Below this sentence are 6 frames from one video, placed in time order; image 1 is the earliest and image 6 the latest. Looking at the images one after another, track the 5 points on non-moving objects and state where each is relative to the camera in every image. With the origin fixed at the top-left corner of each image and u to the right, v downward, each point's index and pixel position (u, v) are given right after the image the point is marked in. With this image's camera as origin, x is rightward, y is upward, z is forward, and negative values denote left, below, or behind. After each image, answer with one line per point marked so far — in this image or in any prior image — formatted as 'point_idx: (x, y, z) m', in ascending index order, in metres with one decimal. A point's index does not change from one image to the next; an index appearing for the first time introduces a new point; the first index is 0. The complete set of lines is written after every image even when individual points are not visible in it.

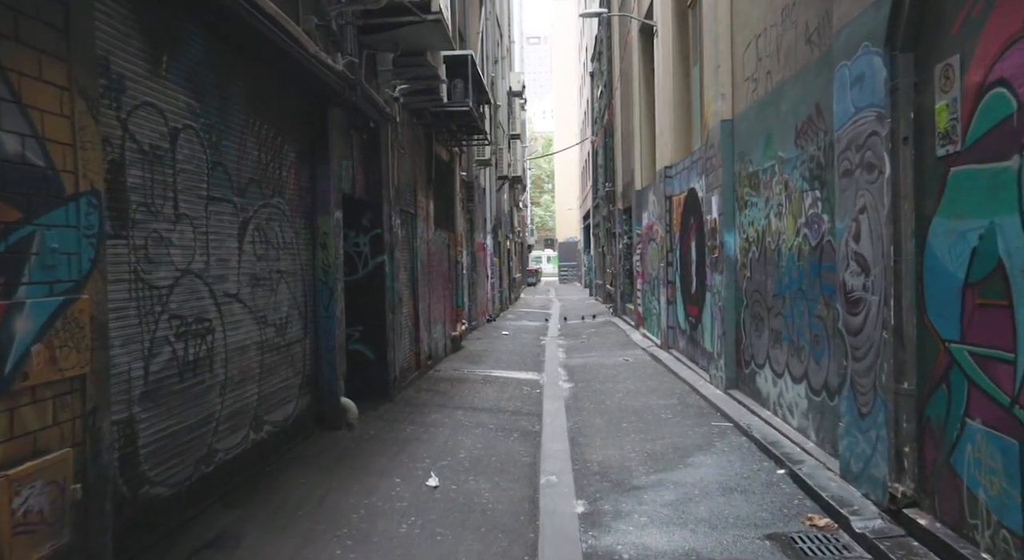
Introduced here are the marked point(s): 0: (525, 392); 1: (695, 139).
0: (+0.2, -1.6, +11.9) m
1: (+2.9, +2.2, +13.4) m
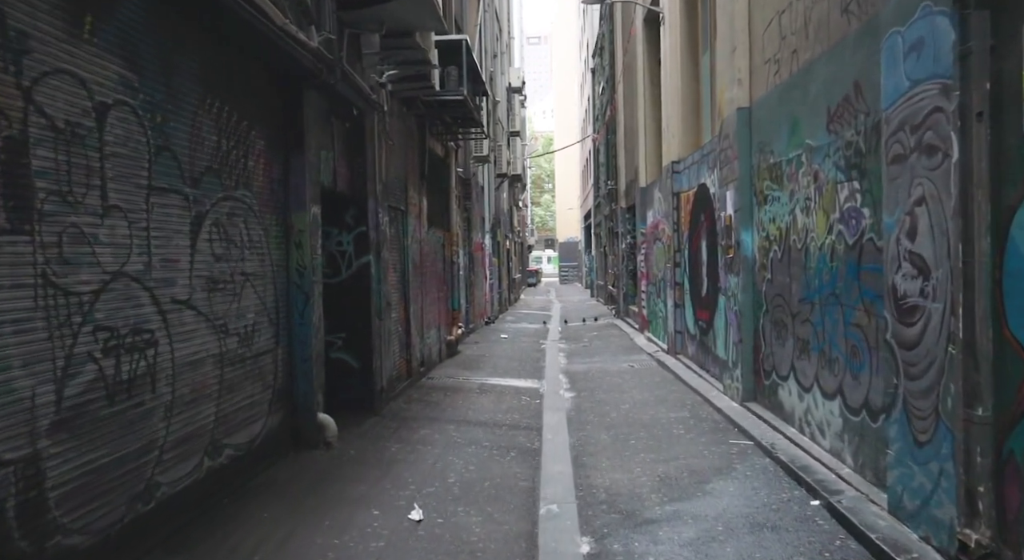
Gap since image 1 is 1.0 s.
0: (+0.2, -1.6, +11.0) m
1: (+2.9, +2.2, +12.6) m
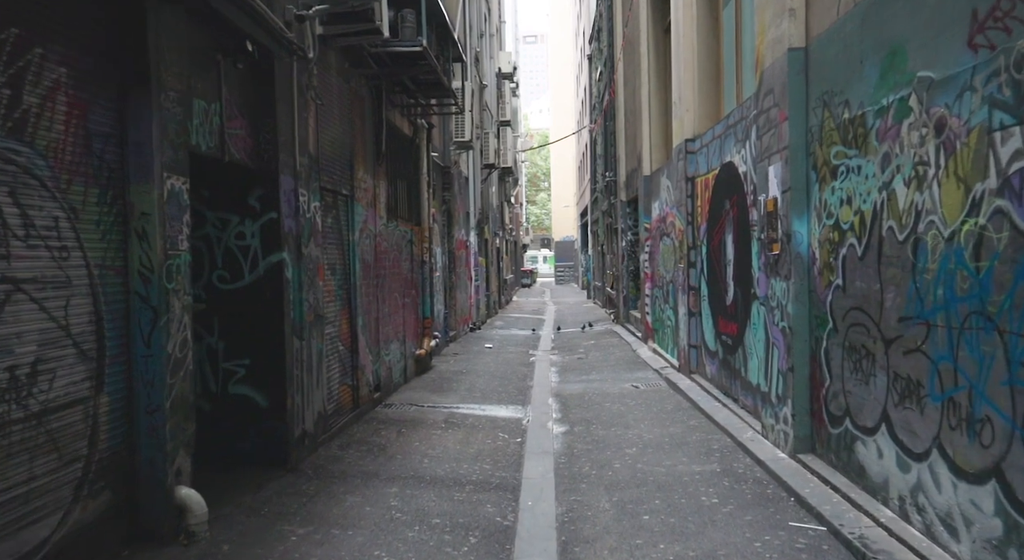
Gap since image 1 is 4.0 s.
0: (-0.1, -1.7, +8.6) m
1: (+2.6, +2.2, +10.1) m
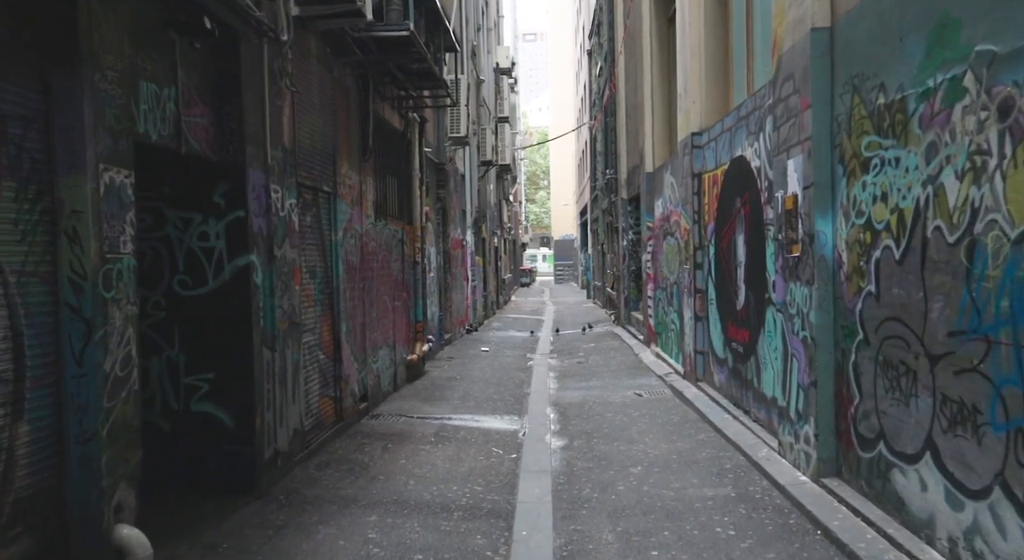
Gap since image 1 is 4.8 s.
0: (-0.2, -1.7, +7.9) m
1: (+2.6, +2.1, +9.5) m
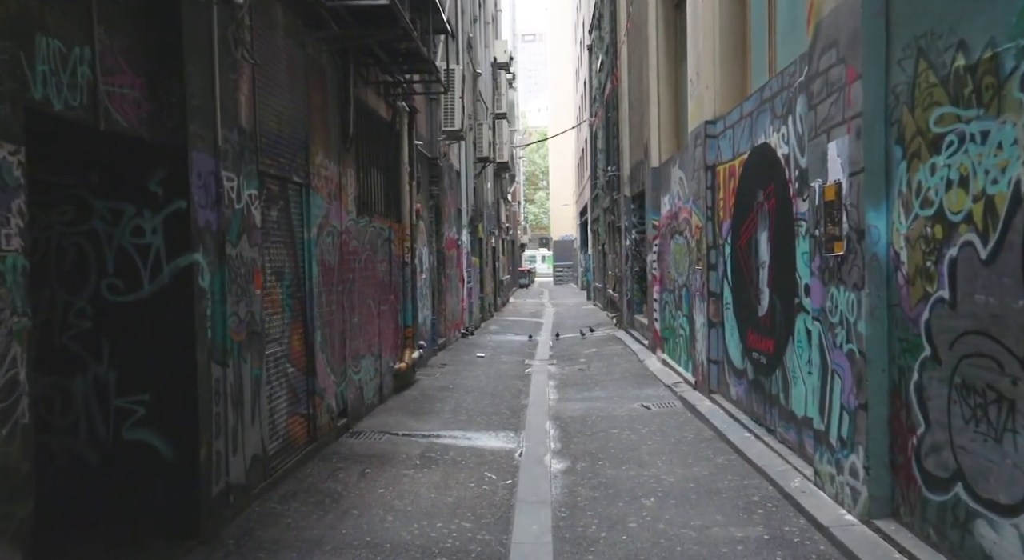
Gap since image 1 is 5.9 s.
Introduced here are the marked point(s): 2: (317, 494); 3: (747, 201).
0: (-0.2, -1.7, +7.0) m
1: (+2.5, +2.1, +8.5) m
2: (-1.5, -1.6, +6.4) m
3: (+2.3, +0.8, +8.4) m
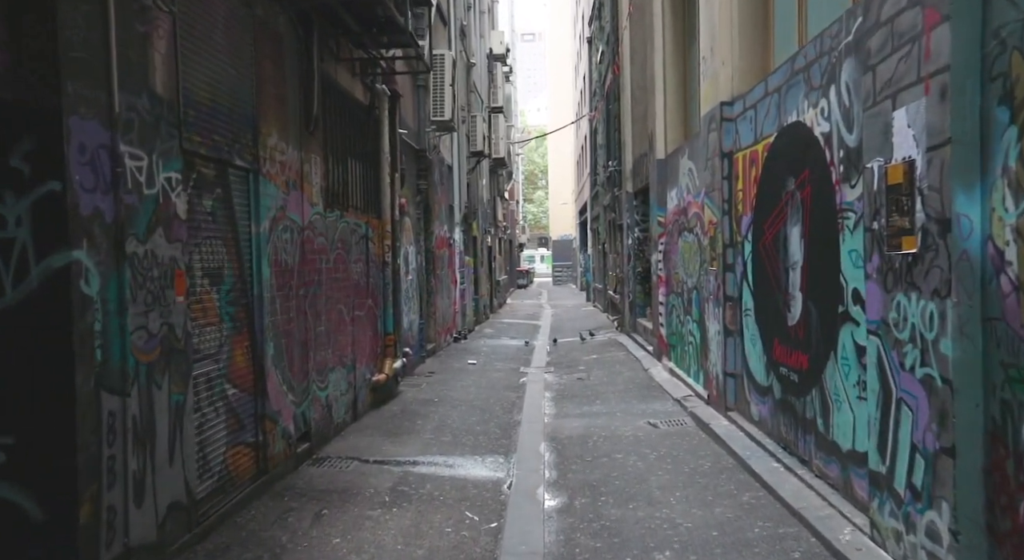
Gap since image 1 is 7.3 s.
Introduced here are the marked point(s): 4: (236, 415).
0: (-0.3, -1.7, +5.8) m
1: (+2.4, +2.1, +7.3) m
2: (-1.6, -1.6, +5.2) m
3: (+2.2, +0.8, +7.2) m
4: (-2.0, -1.0, +6.1) m
